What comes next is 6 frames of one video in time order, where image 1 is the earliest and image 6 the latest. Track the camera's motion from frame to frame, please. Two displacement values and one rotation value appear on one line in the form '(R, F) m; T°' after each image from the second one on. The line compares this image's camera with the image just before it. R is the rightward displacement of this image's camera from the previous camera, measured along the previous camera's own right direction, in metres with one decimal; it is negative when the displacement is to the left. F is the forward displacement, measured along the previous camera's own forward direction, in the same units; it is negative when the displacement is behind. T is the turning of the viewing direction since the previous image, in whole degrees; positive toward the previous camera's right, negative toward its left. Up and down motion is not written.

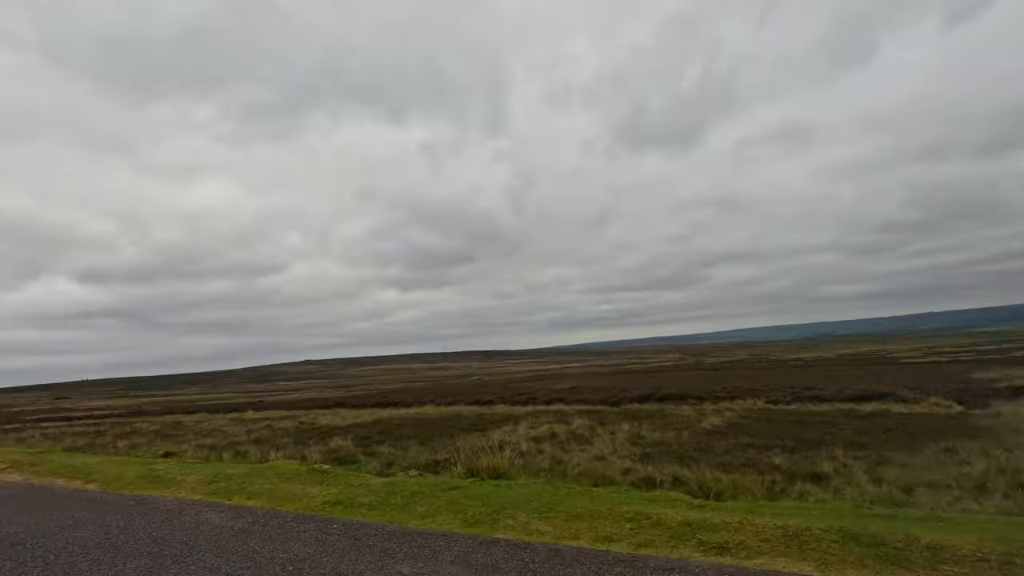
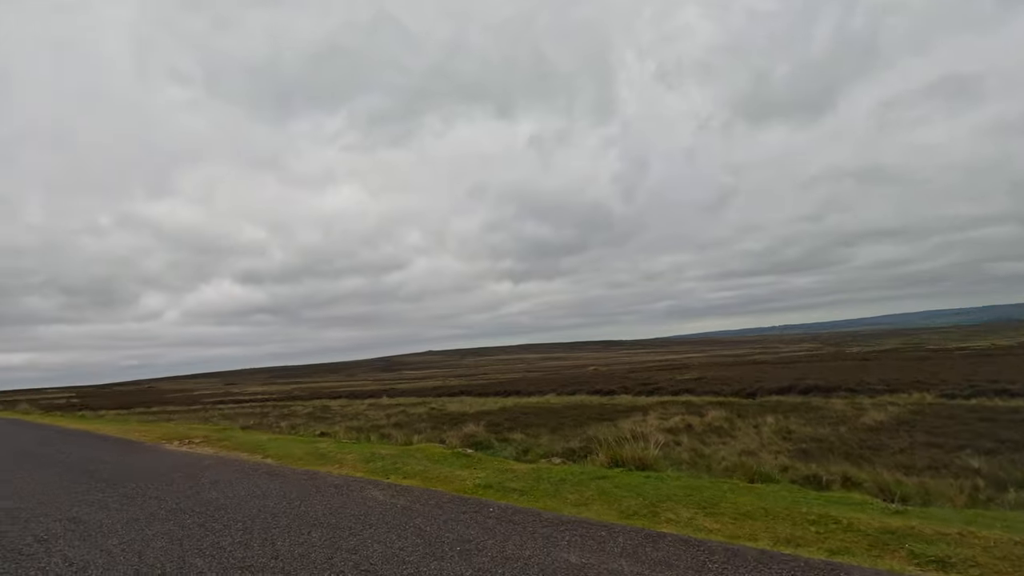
(-0.6, +0.2) m; -12°
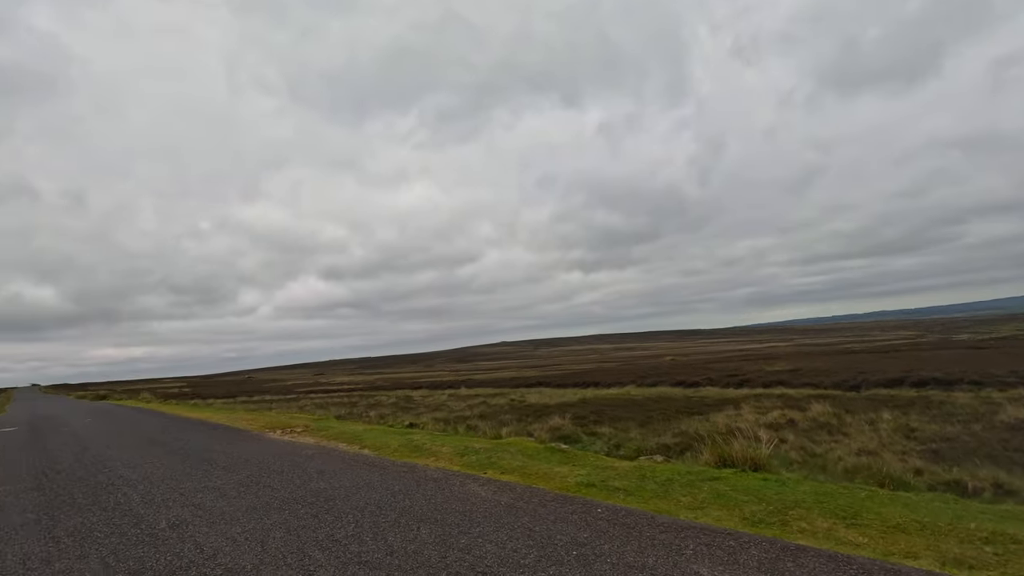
(-0.5, +0.3) m; -8°
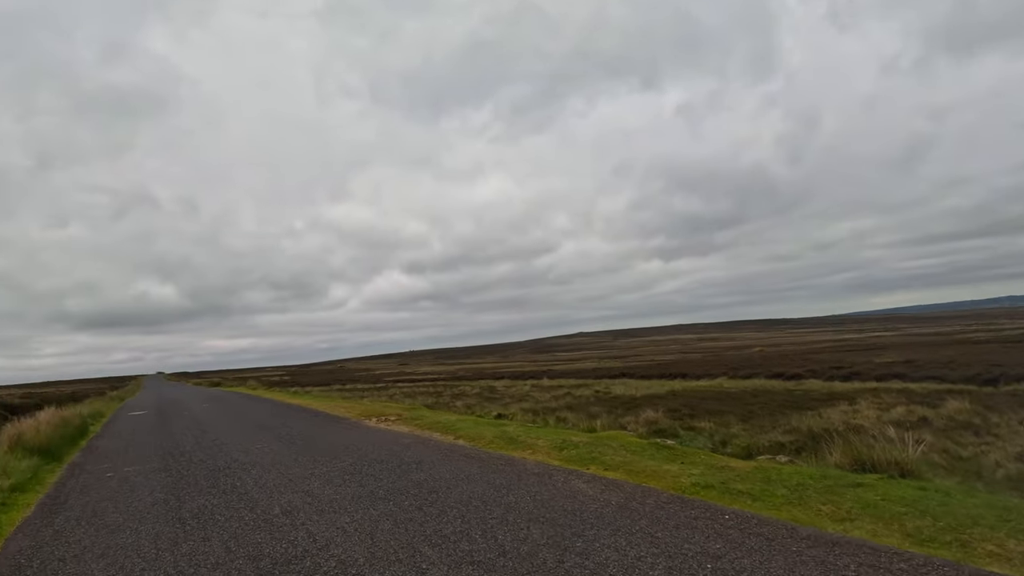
(-0.5, +0.5) m; -8°
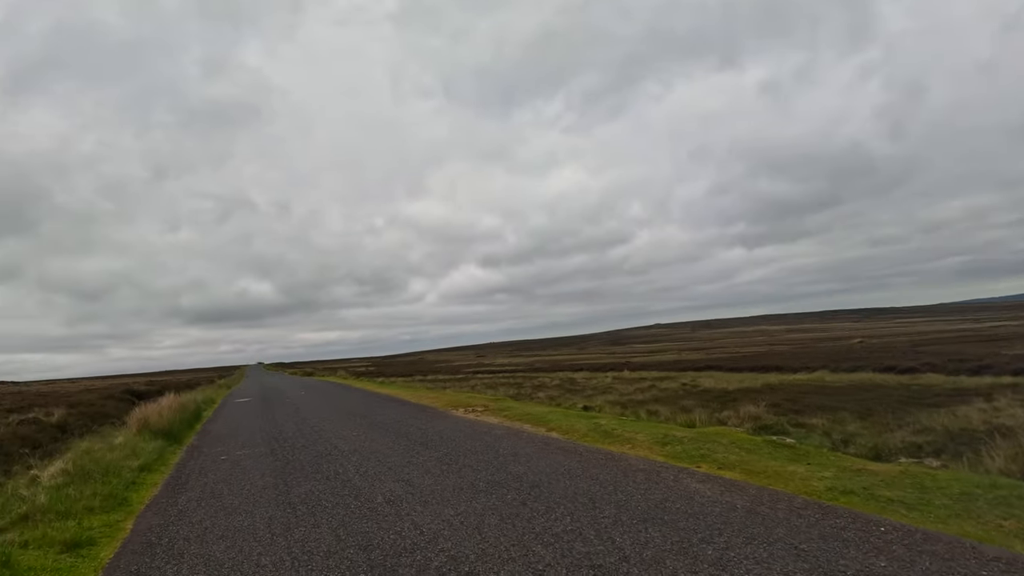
(-0.5, +0.5) m; -8°
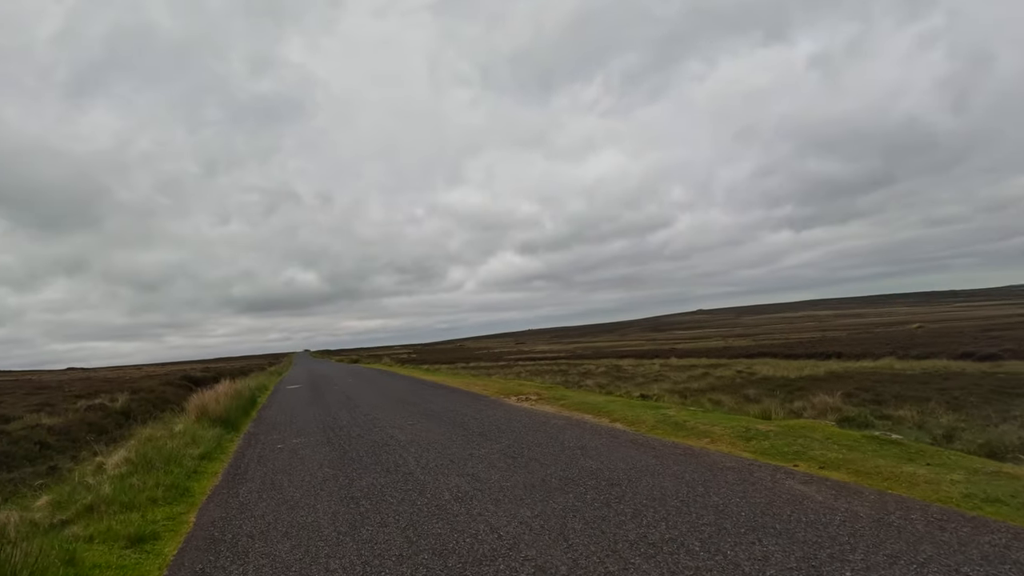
(-0.5, +0.7) m; -4°
